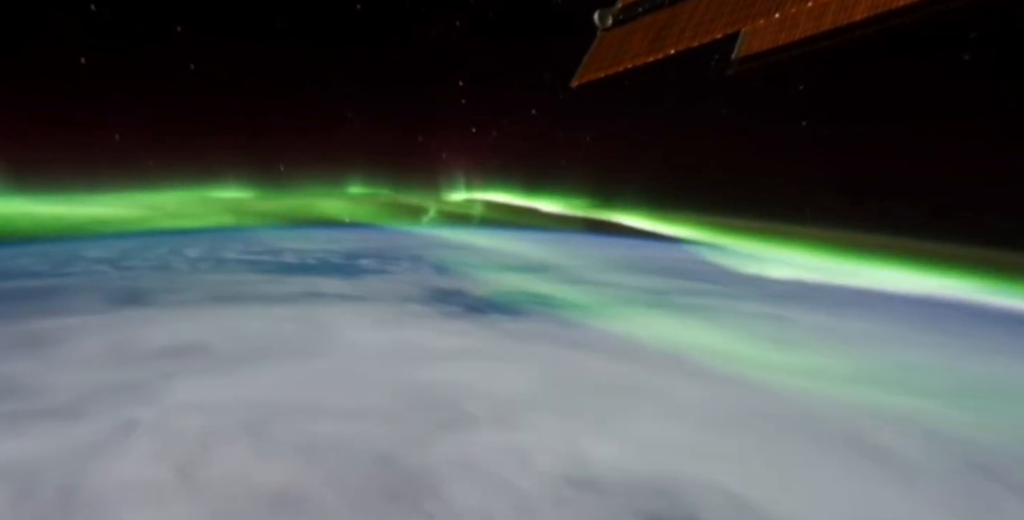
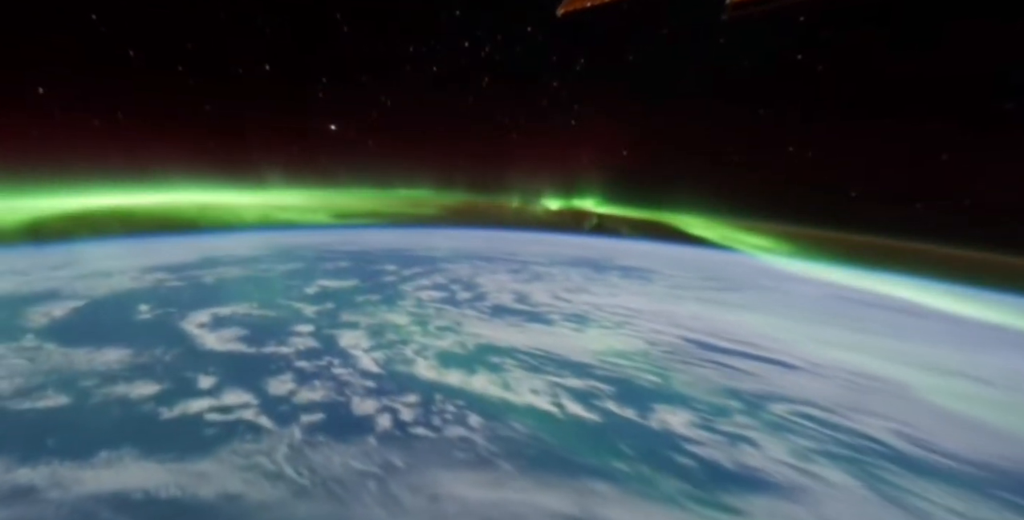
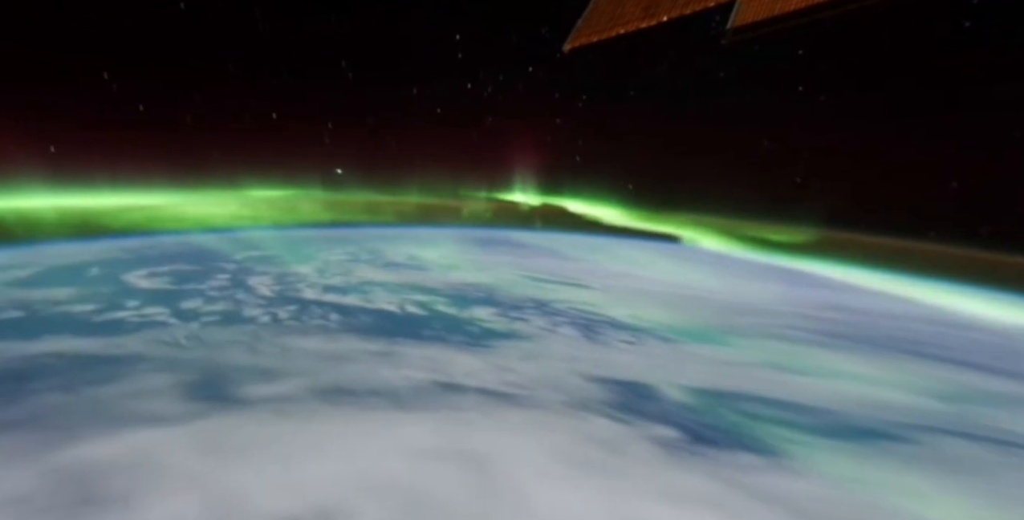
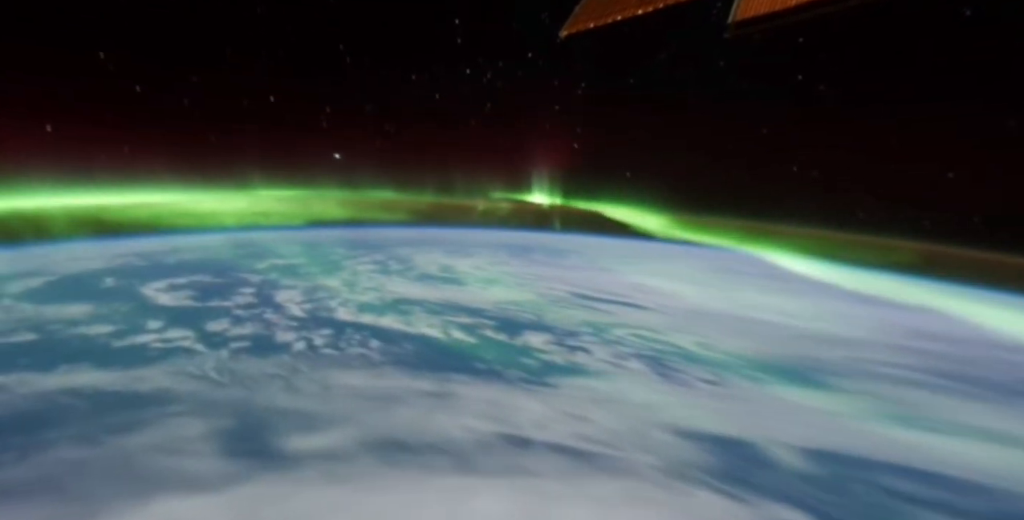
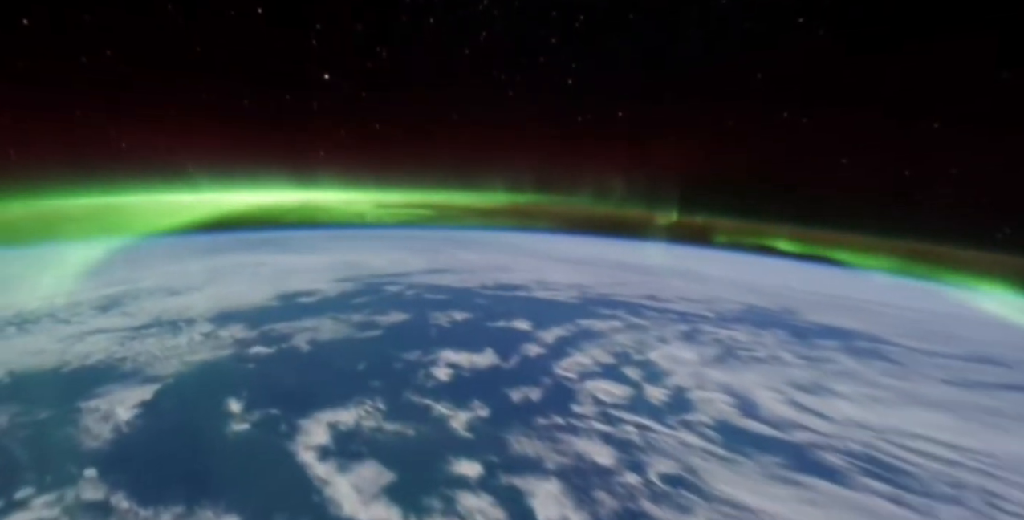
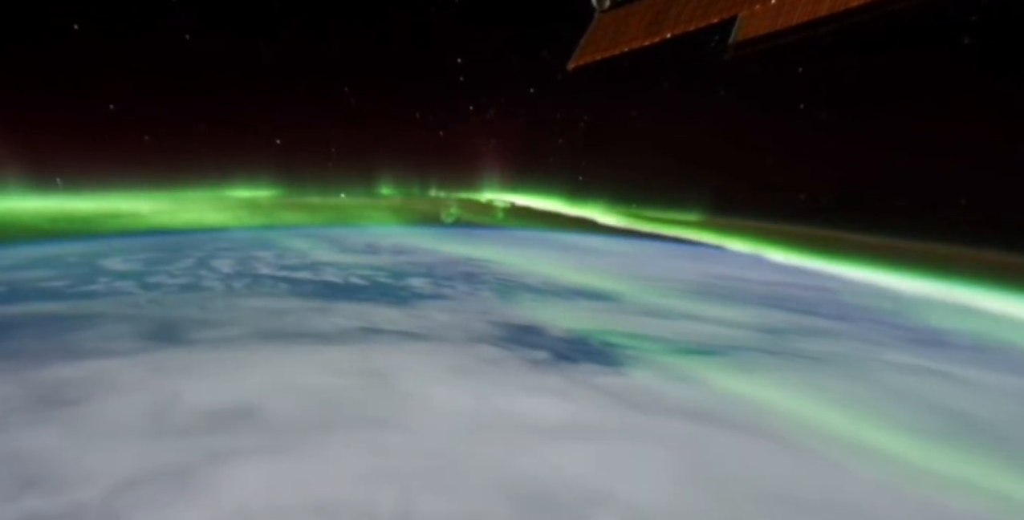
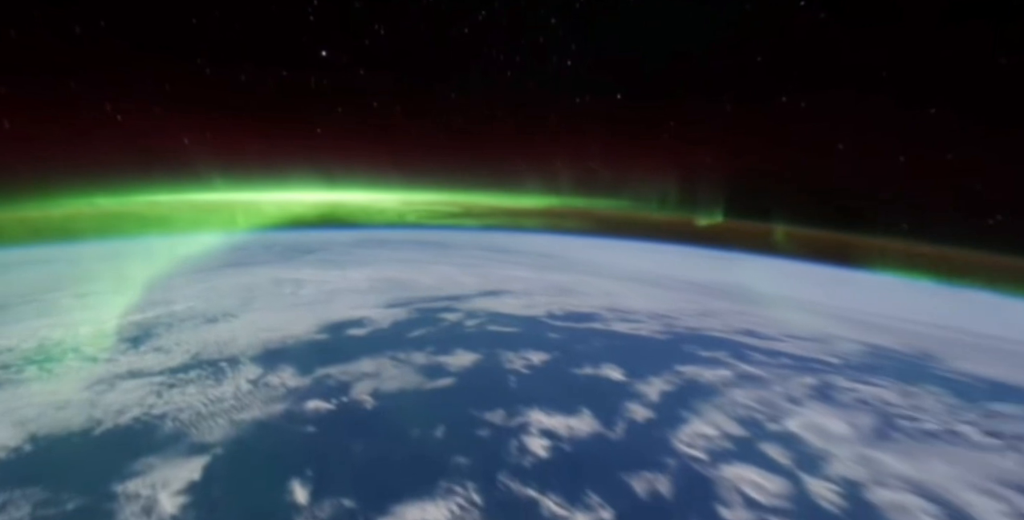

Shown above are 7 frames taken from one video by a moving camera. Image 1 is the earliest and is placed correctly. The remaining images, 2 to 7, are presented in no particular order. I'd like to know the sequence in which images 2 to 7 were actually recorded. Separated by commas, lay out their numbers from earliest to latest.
6, 3, 4, 2, 5, 7
